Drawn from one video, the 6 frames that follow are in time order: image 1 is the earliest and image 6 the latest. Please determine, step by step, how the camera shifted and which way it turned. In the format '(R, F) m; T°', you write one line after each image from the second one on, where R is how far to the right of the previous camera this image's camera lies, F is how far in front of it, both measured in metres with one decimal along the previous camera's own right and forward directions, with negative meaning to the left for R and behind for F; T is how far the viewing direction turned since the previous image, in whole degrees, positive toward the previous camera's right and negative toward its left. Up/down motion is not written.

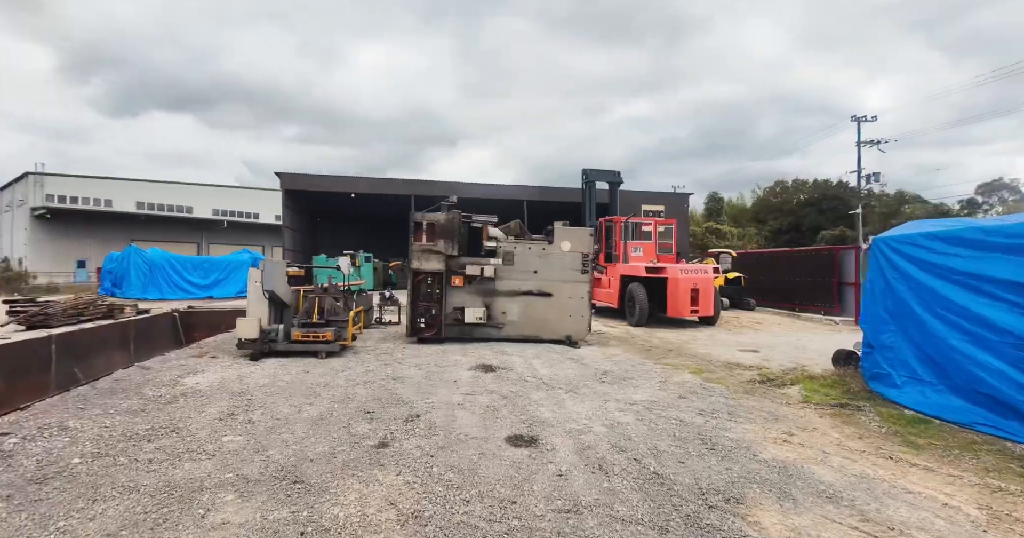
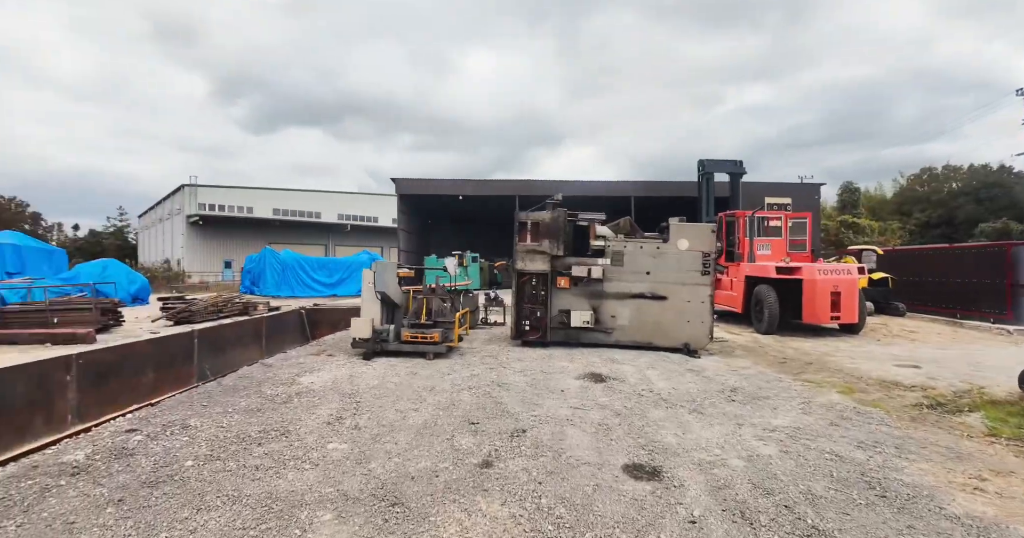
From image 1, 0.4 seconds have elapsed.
(-0.1, +0.4) m; -12°
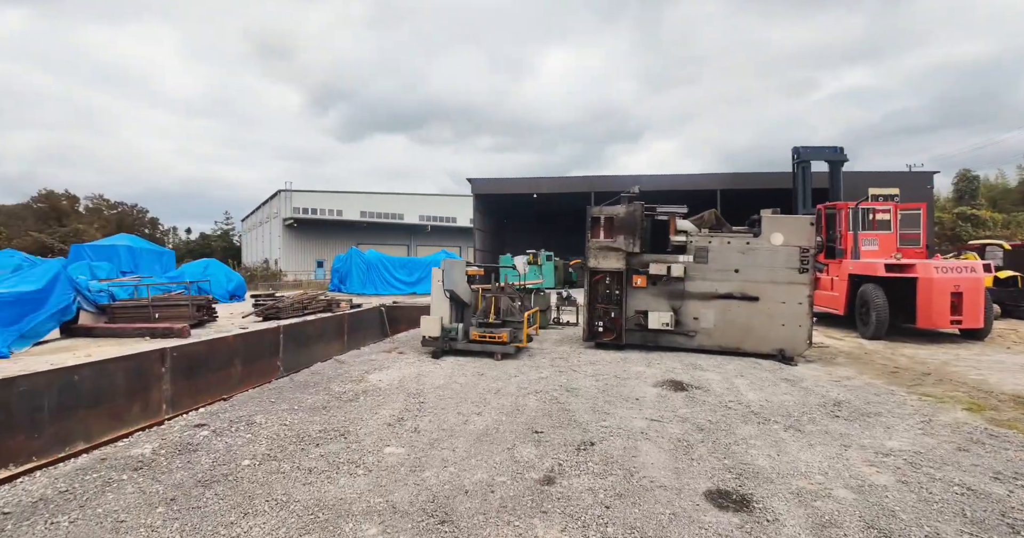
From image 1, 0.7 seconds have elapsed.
(+0.1, +0.3) m; -9°
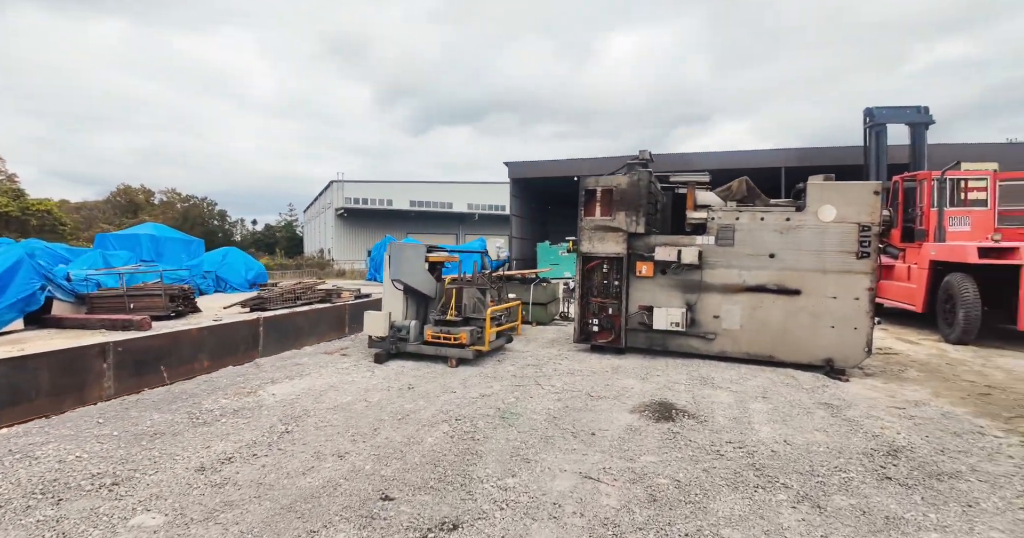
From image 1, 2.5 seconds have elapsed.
(+1.1, +1.3) m; -8°
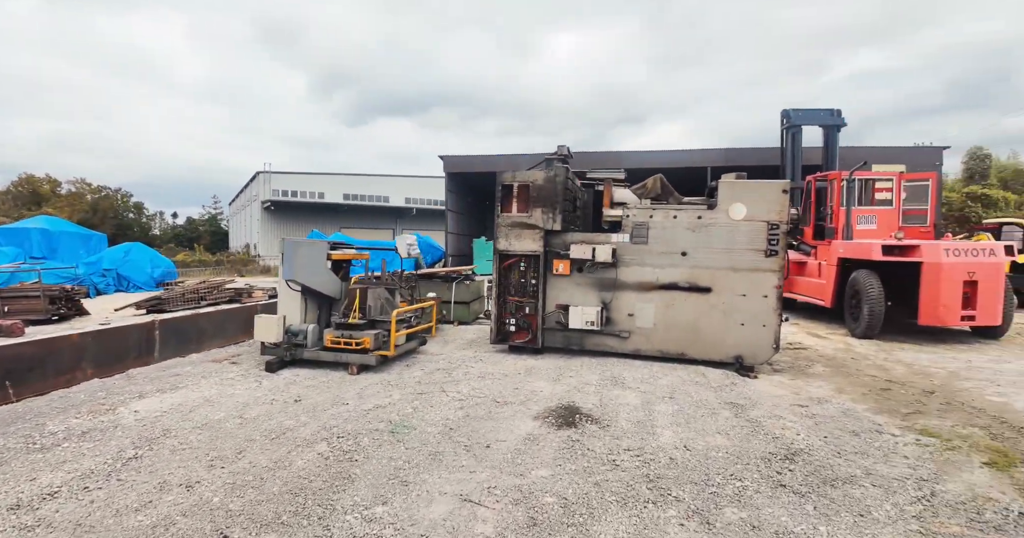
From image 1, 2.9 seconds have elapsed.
(+0.4, +0.2) m; +6°
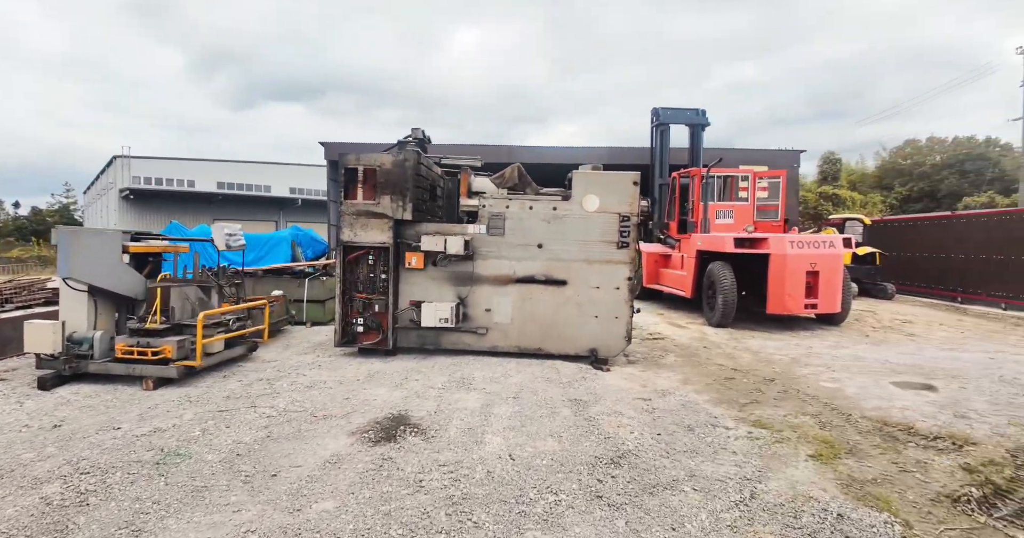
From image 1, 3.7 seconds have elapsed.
(+0.6, +0.3) m; +11°
